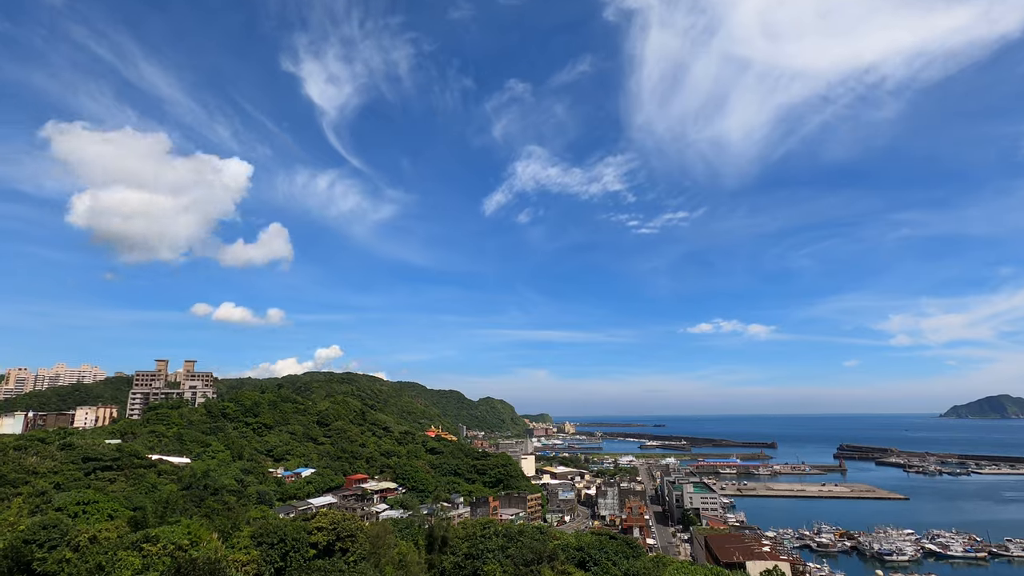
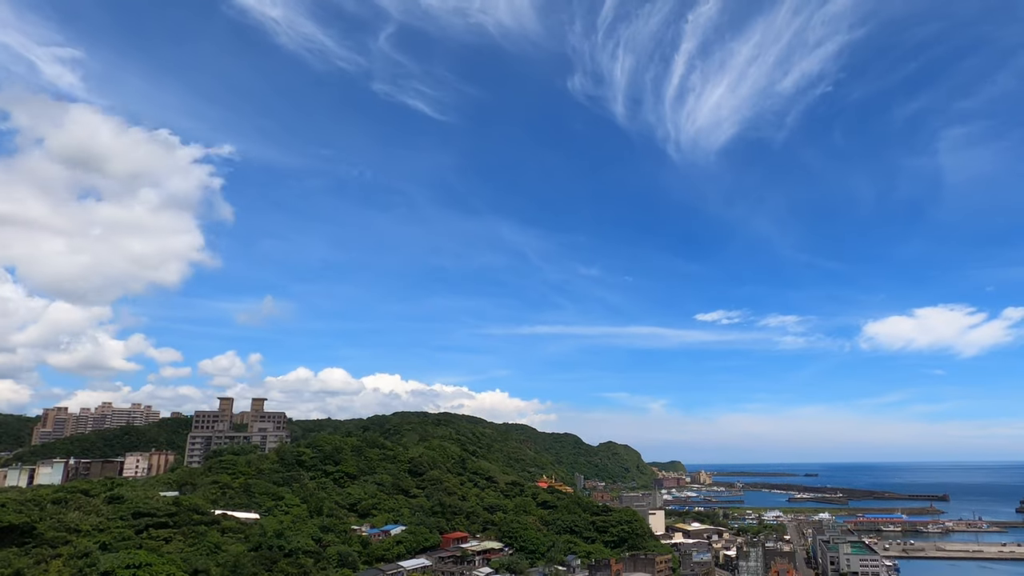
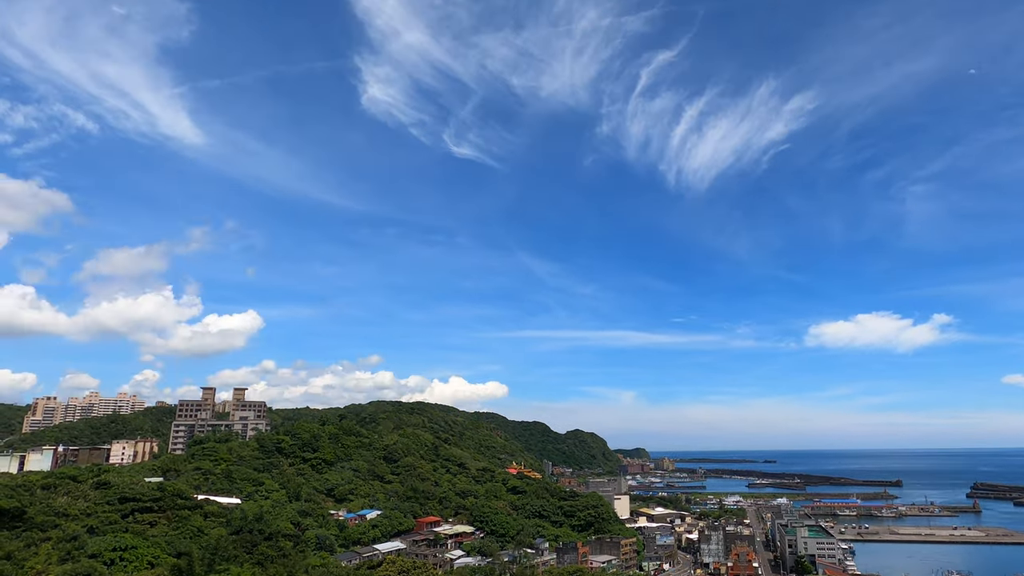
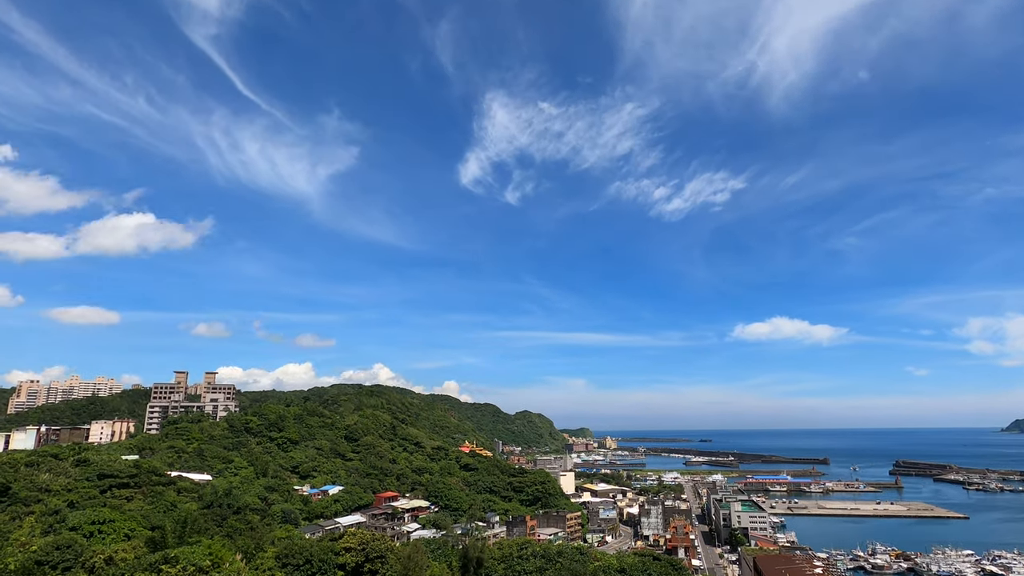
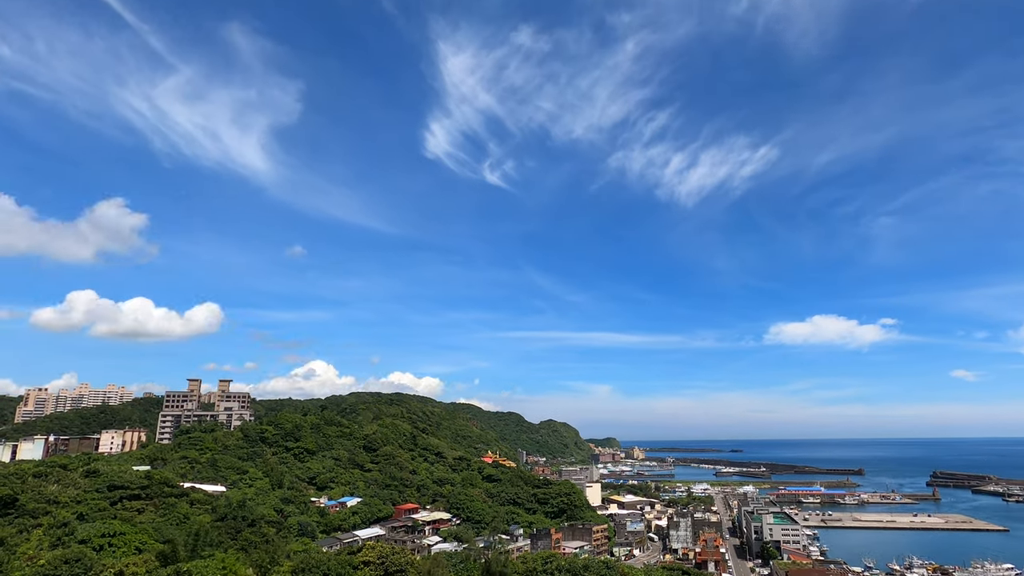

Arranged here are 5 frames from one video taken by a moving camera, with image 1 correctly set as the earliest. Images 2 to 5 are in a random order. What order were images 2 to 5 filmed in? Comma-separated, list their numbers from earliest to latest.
4, 5, 3, 2
